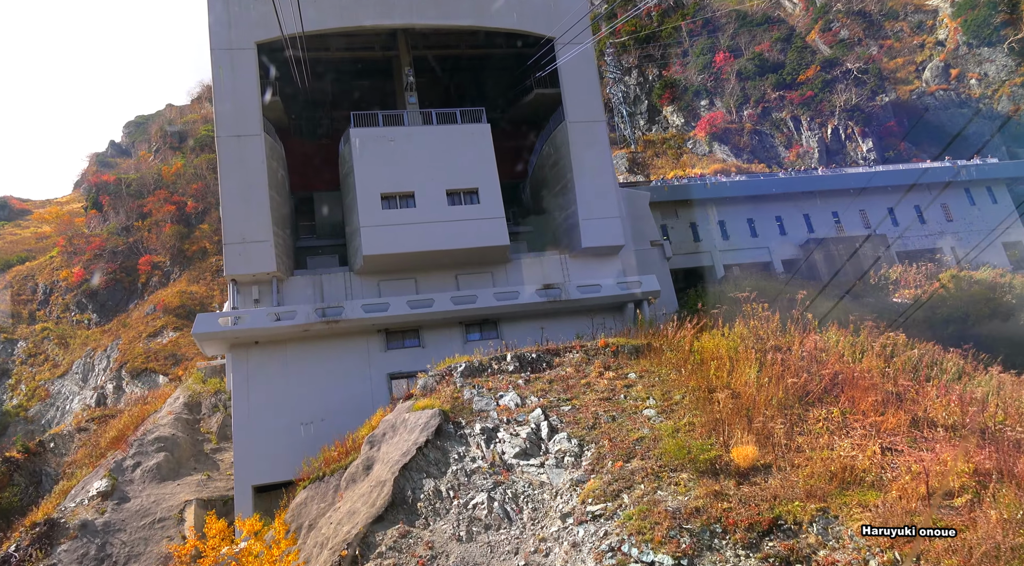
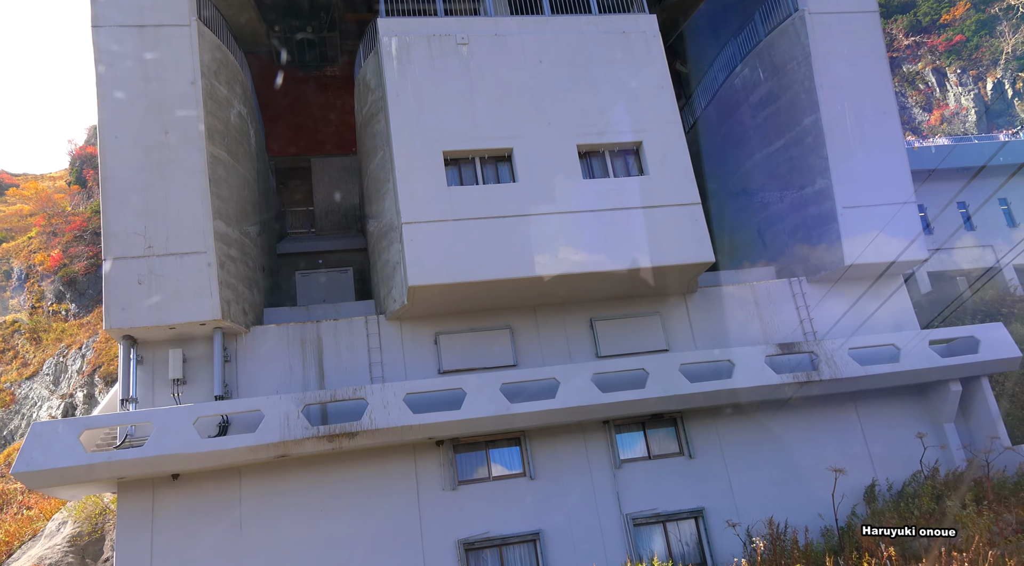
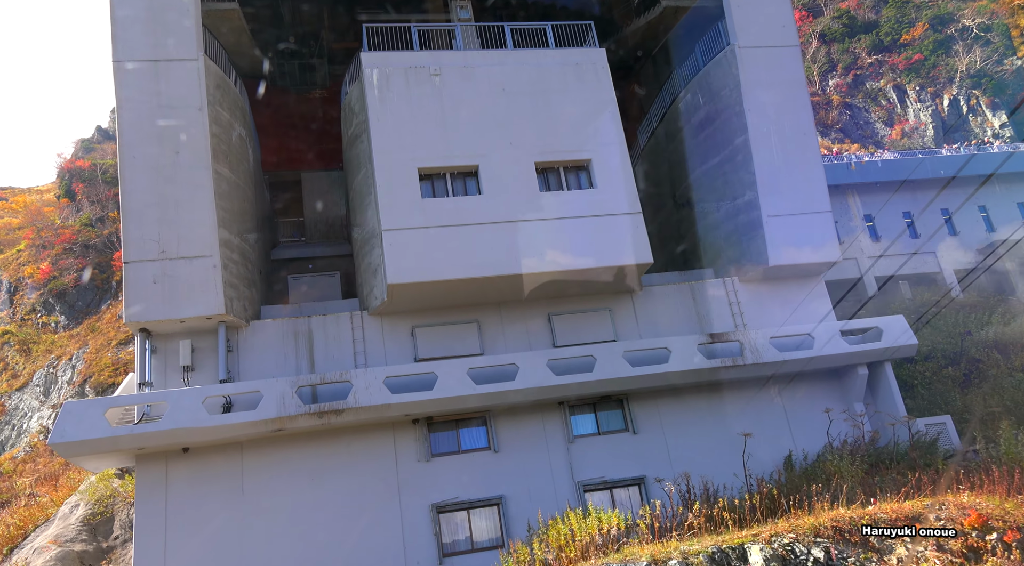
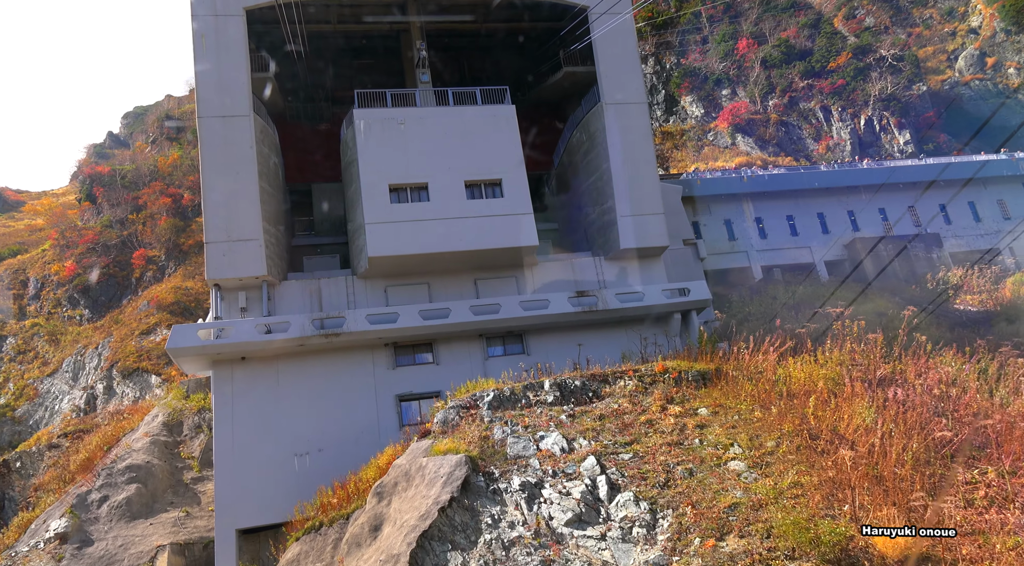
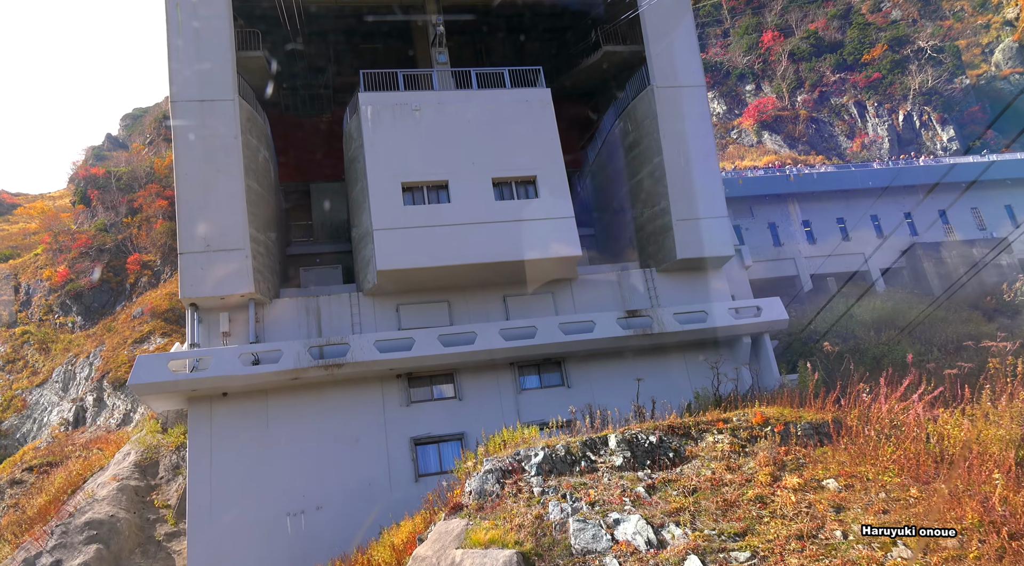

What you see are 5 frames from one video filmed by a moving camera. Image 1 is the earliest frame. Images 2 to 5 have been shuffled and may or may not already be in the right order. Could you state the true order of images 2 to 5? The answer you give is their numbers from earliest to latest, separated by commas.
4, 5, 3, 2
